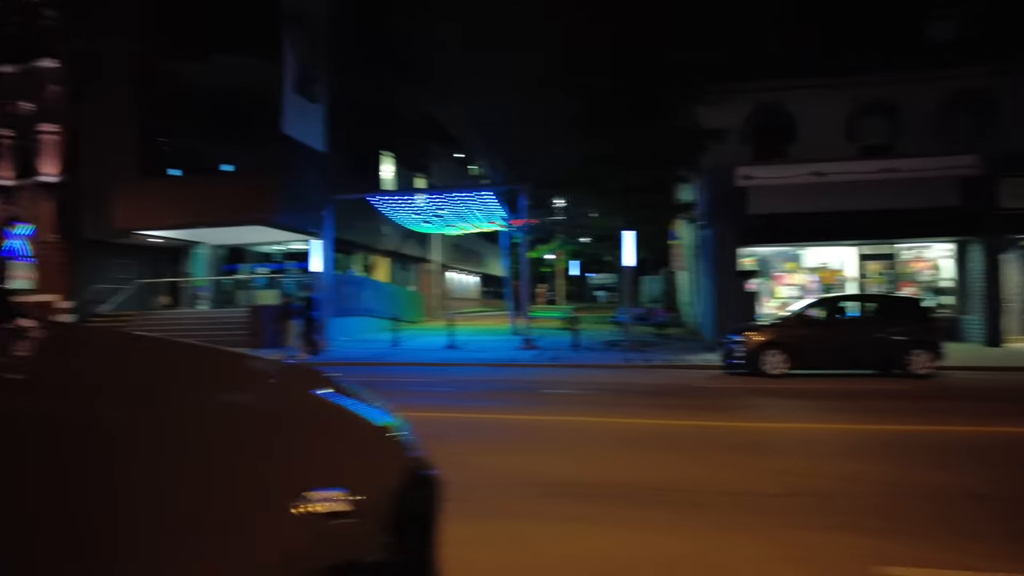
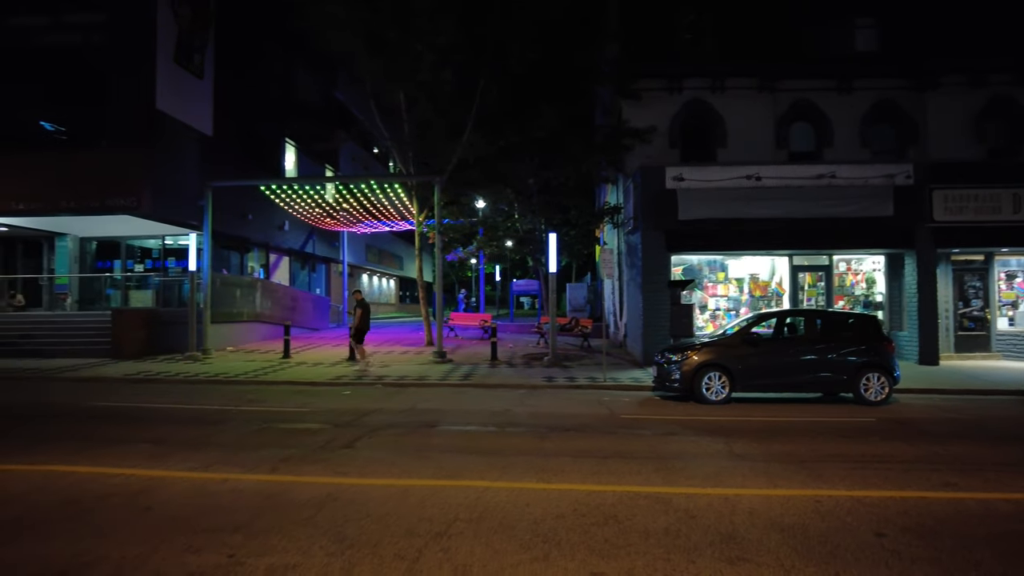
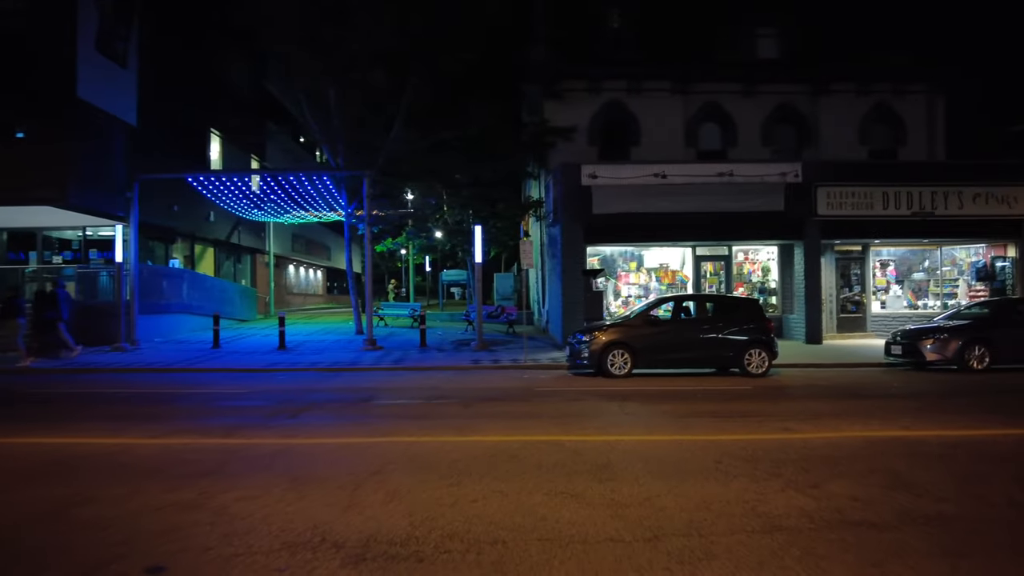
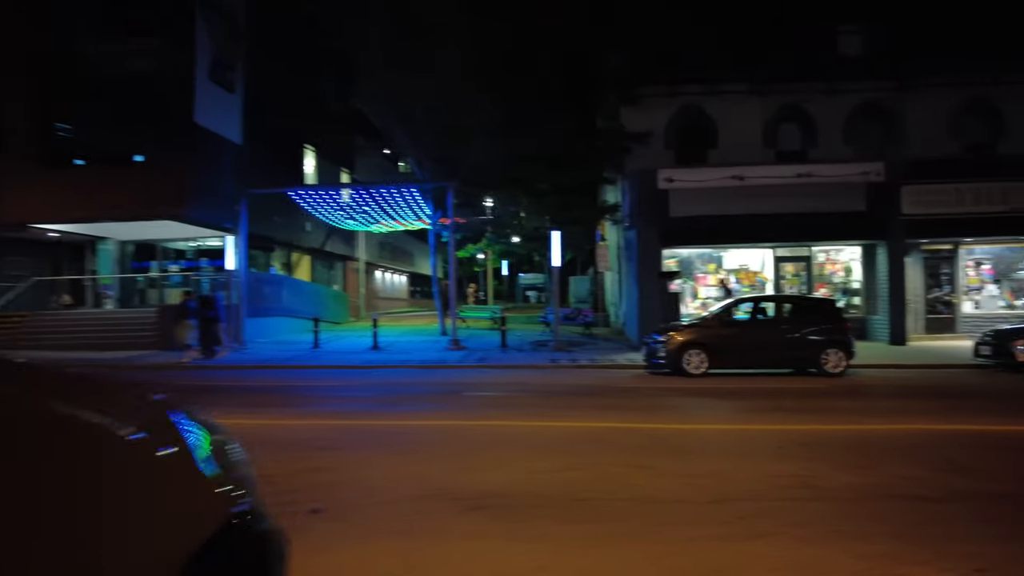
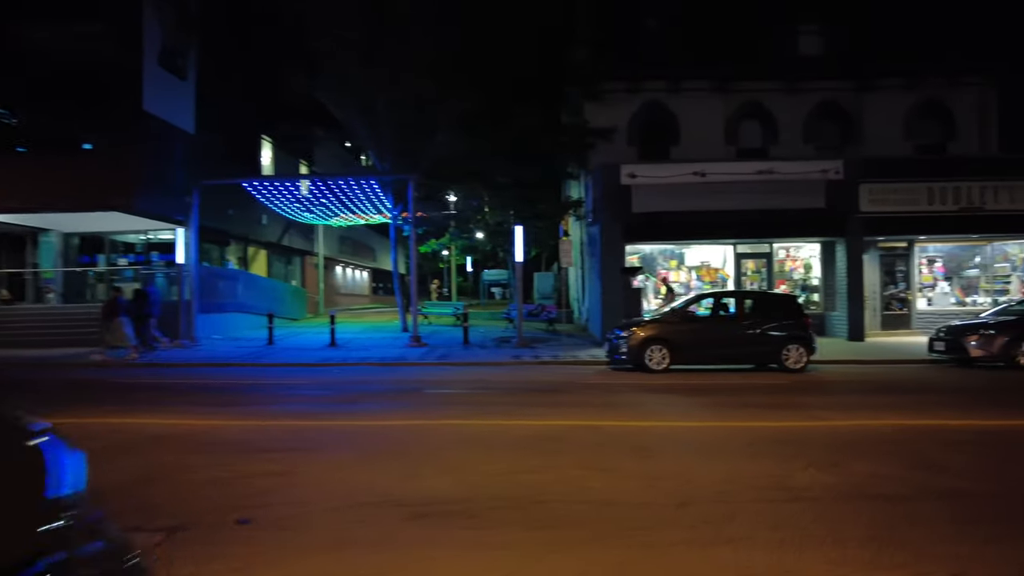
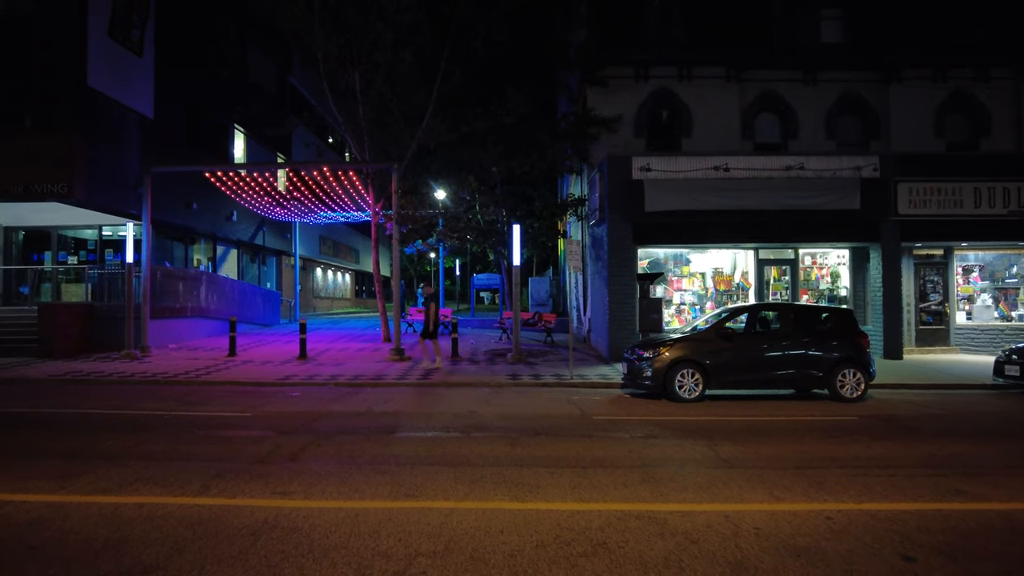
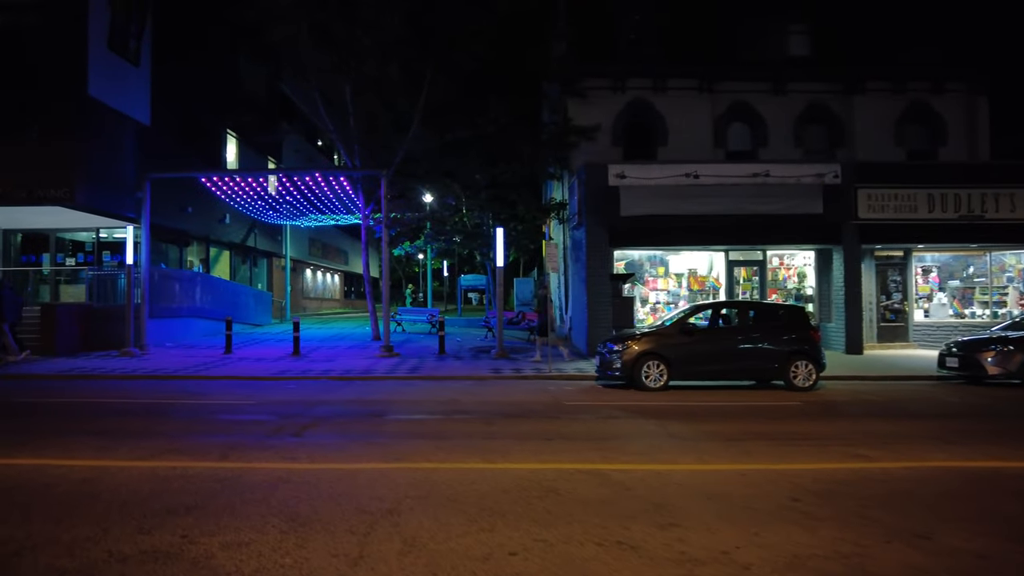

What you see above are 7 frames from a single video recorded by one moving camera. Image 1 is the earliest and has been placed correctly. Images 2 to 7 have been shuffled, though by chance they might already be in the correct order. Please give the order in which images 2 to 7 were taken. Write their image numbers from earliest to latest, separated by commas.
4, 5, 3, 7, 6, 2
